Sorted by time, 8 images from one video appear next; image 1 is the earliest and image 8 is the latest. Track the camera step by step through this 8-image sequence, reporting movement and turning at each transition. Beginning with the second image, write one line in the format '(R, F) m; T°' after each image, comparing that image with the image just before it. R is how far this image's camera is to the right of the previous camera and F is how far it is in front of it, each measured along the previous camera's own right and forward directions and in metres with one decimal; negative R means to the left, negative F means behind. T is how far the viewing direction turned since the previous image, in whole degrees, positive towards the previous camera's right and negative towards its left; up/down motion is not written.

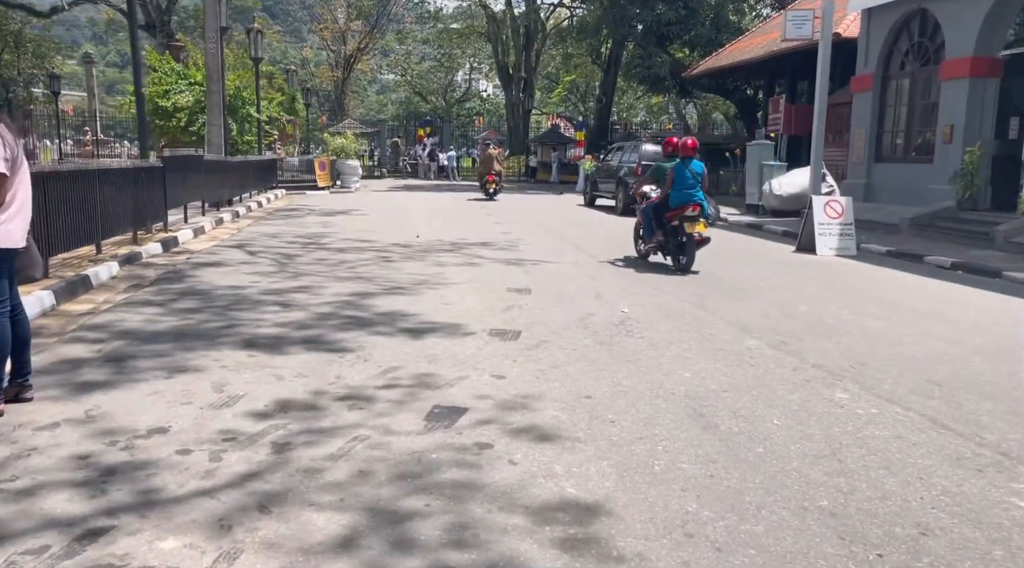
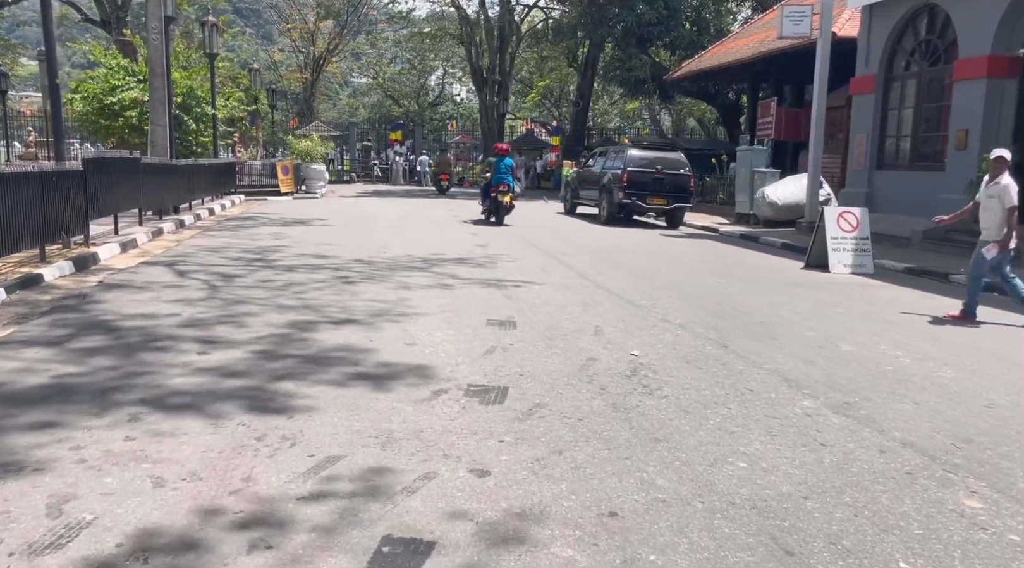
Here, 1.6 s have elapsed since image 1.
(-0.1, +1.7) m; +2°
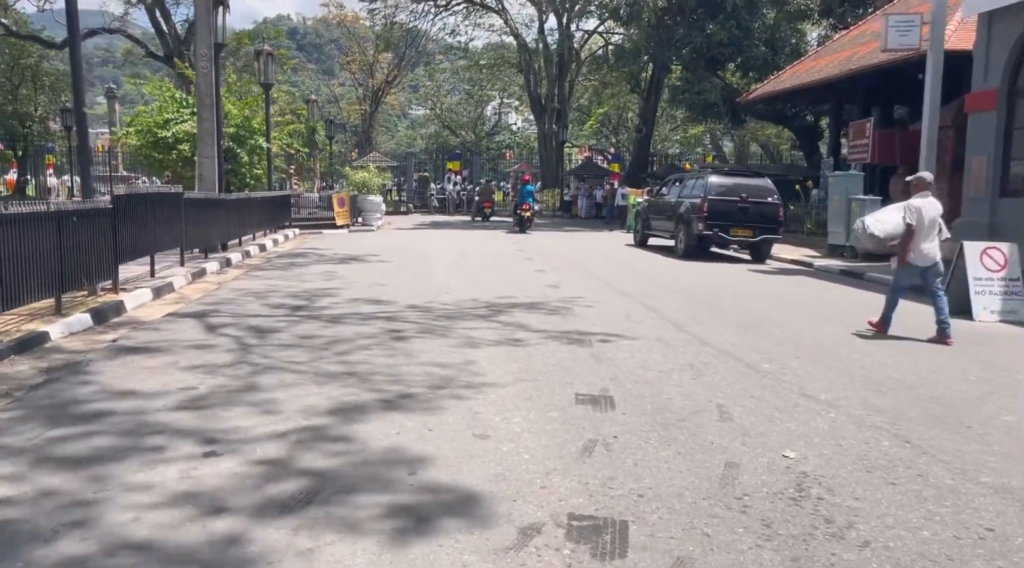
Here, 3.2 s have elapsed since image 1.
(-0.3, +1.7) m; -3°
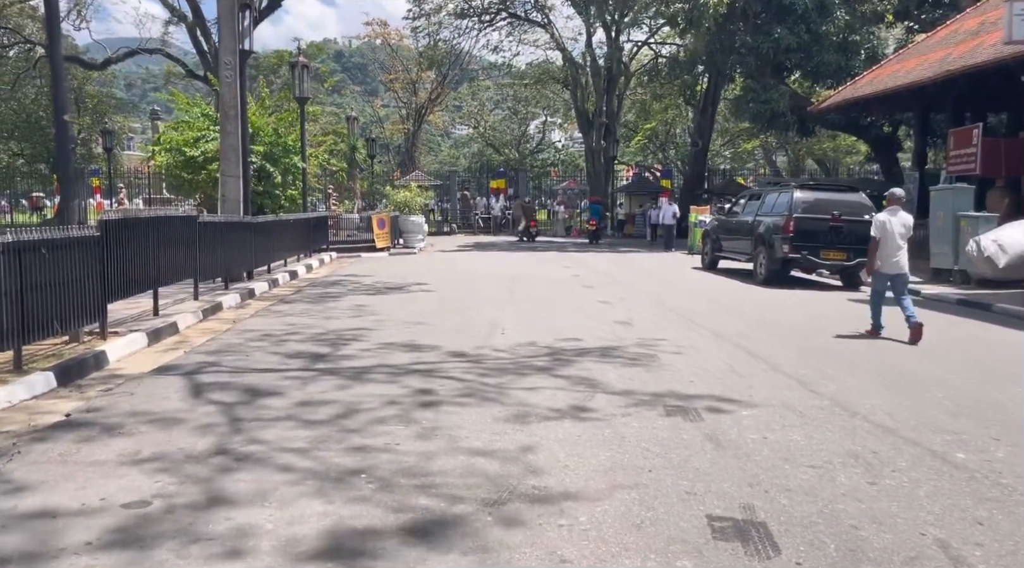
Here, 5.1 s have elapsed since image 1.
(-0.3, +2.2) m; -3°
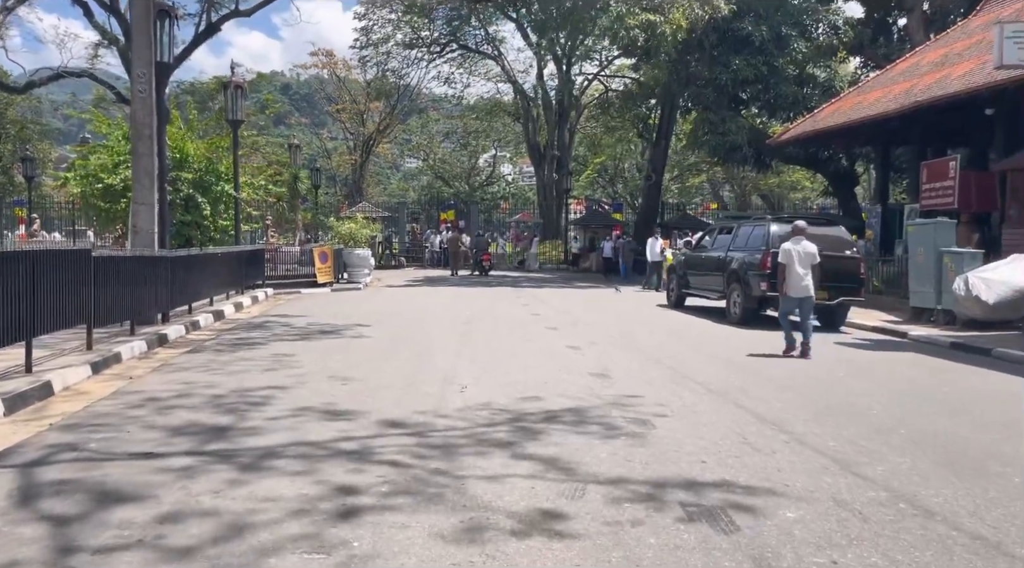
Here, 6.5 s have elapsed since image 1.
(-0.1, +1.8) m; +3°
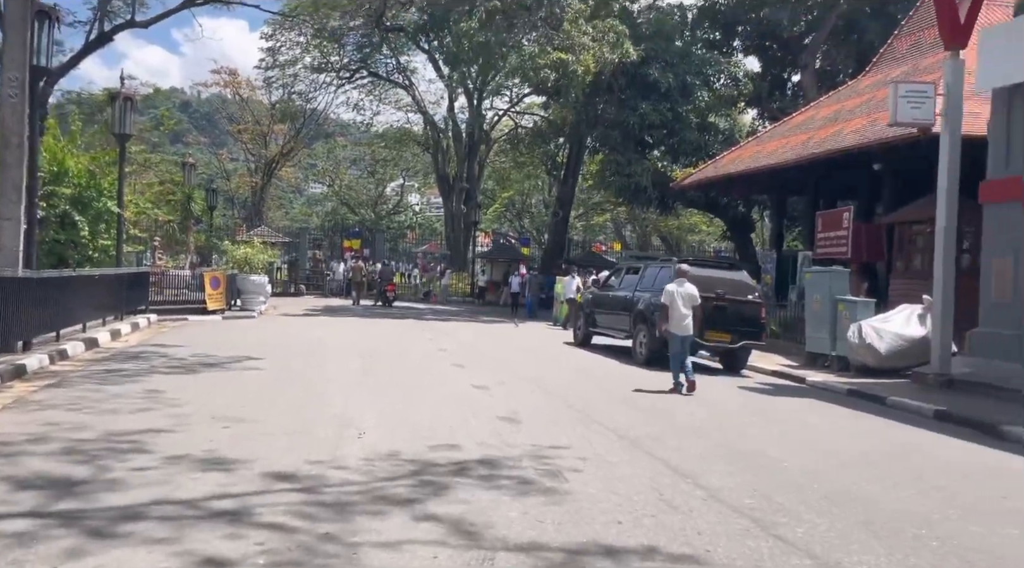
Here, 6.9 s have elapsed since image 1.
(0.0, +0.6) m; +6°
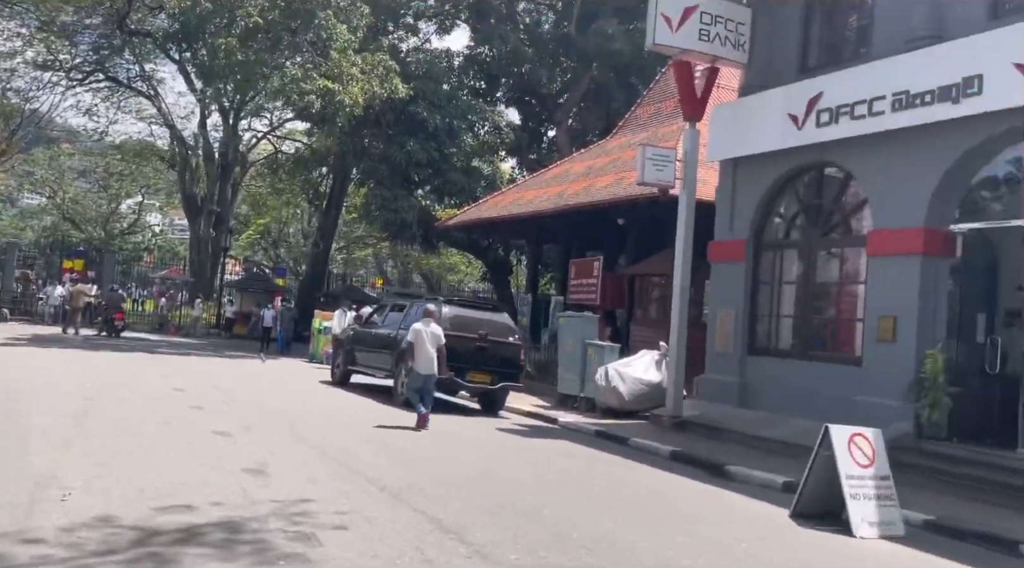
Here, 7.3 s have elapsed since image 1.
(0.0, +0.8) m; +14°
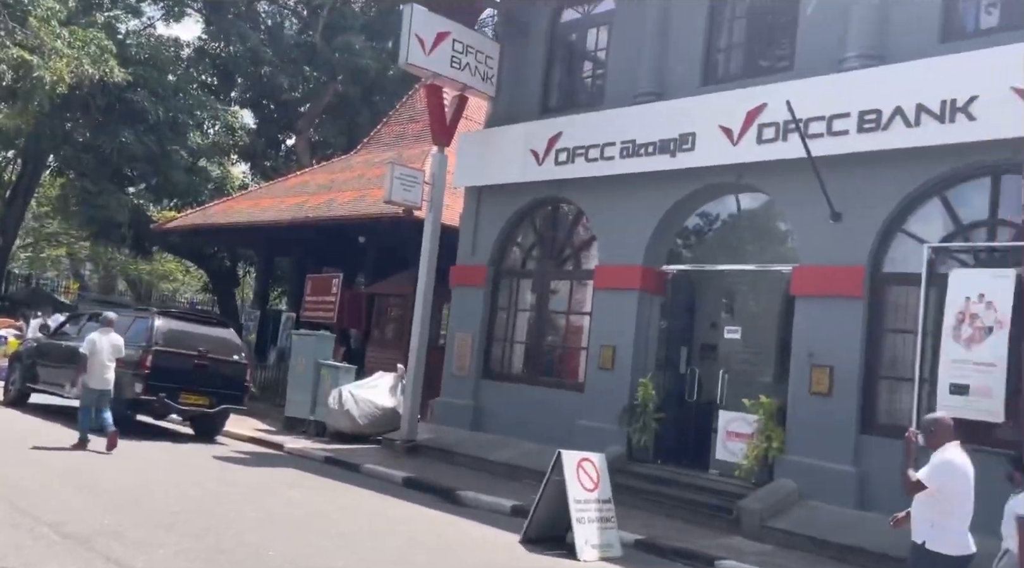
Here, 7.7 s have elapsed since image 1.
(0.0, +1.0) m; +15°
